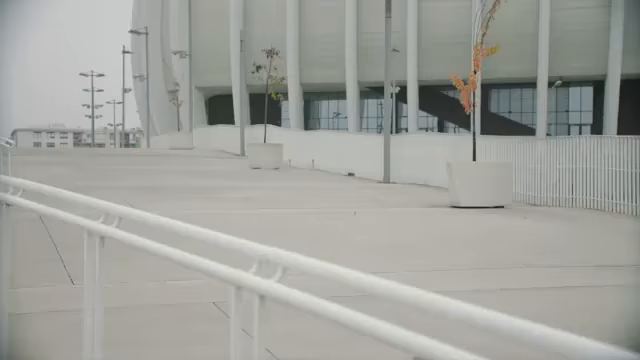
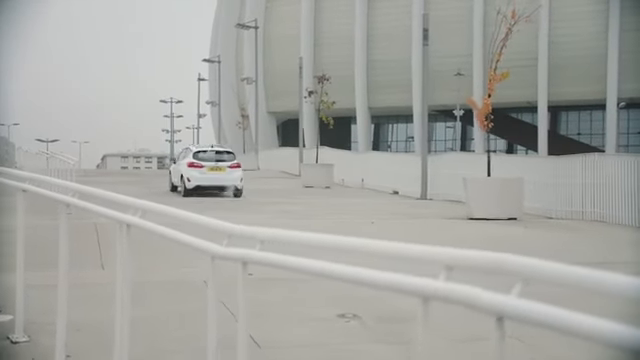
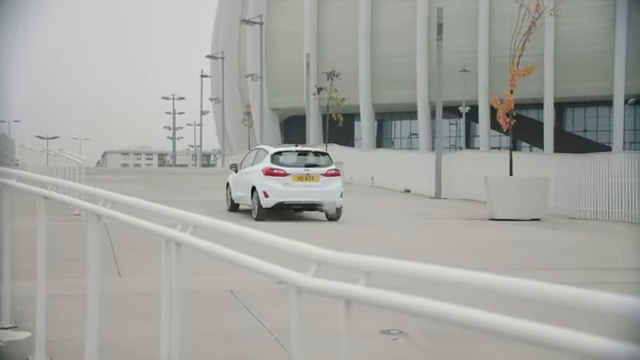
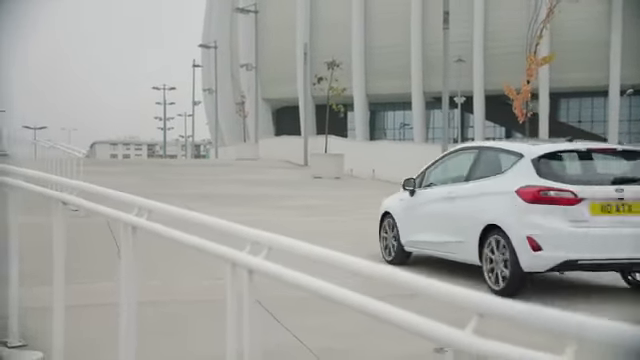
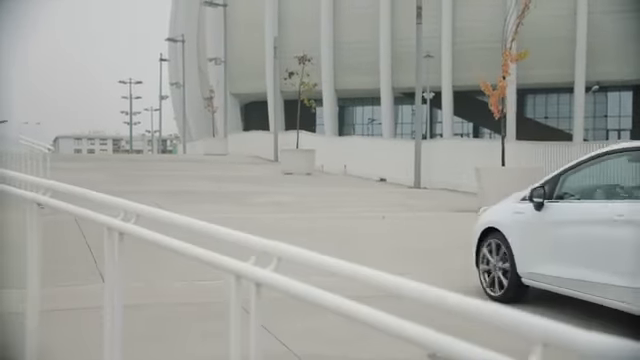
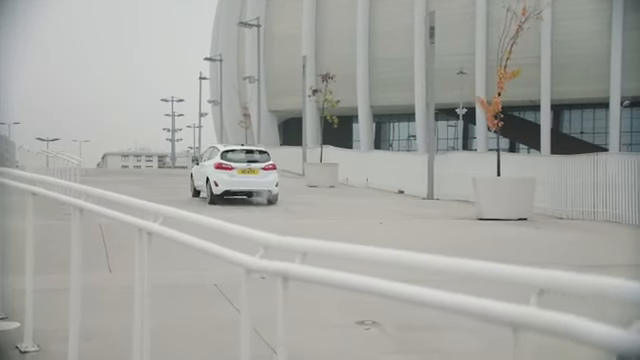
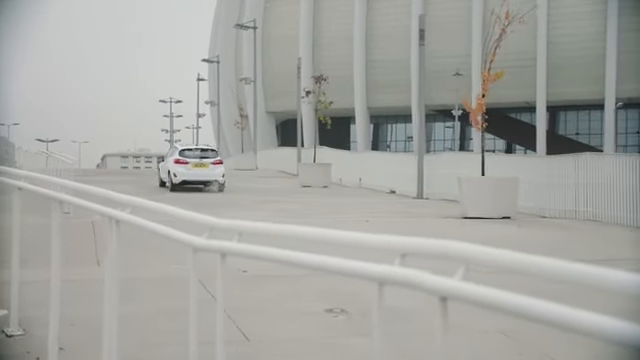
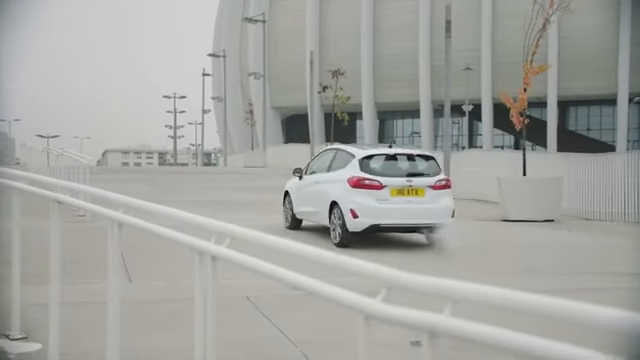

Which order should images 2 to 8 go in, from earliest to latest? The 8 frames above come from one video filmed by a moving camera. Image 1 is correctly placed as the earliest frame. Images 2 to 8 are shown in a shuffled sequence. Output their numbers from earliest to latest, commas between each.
5, 4, 8, 3, 6, 2, 7
